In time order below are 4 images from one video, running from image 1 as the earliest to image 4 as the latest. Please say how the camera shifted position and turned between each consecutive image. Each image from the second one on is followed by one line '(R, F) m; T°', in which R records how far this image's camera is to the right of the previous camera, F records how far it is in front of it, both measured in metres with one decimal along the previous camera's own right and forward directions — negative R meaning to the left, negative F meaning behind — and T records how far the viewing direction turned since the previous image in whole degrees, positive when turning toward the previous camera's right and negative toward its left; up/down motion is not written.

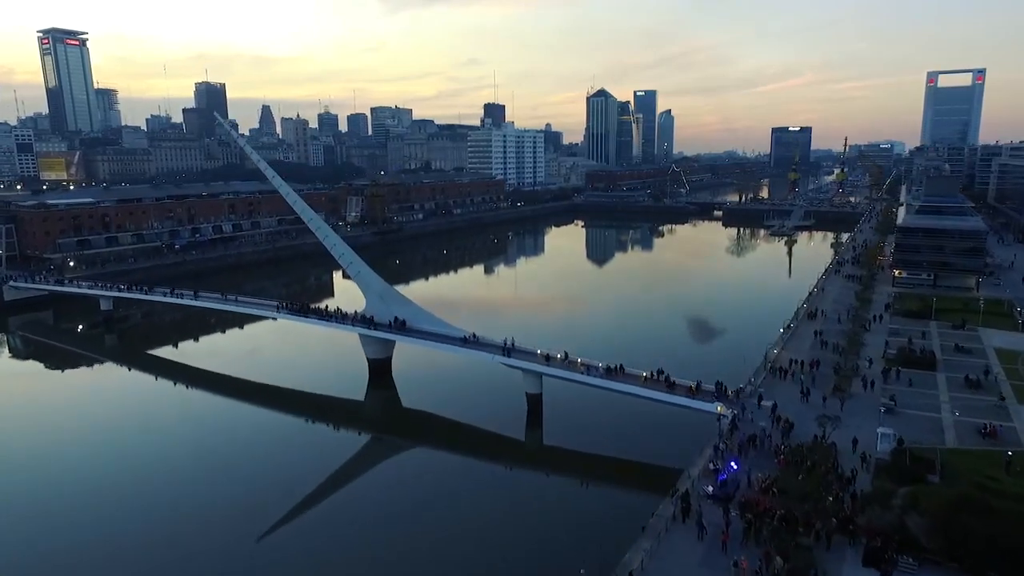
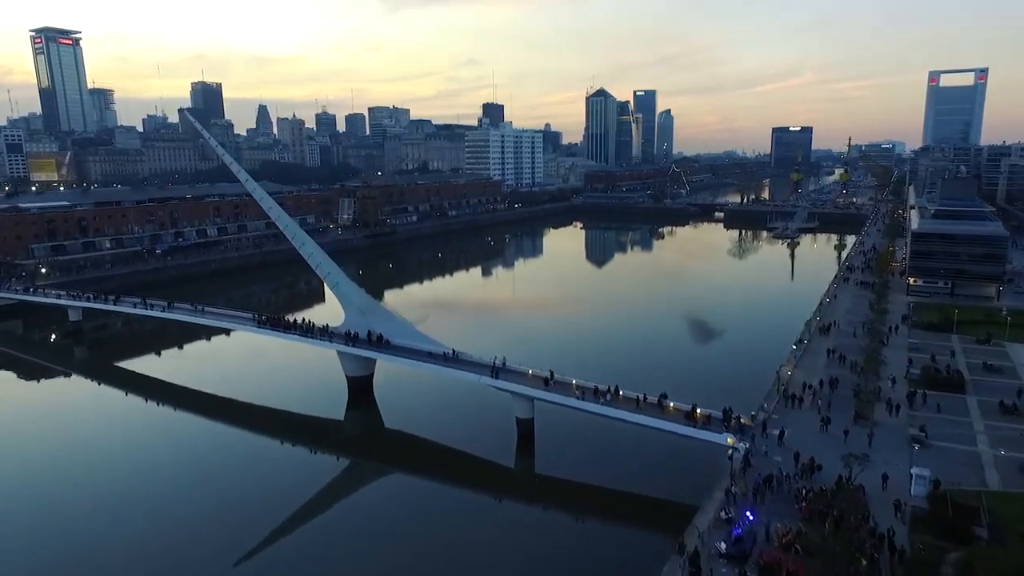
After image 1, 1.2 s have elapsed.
(+0.2, +1.4) m; 0°
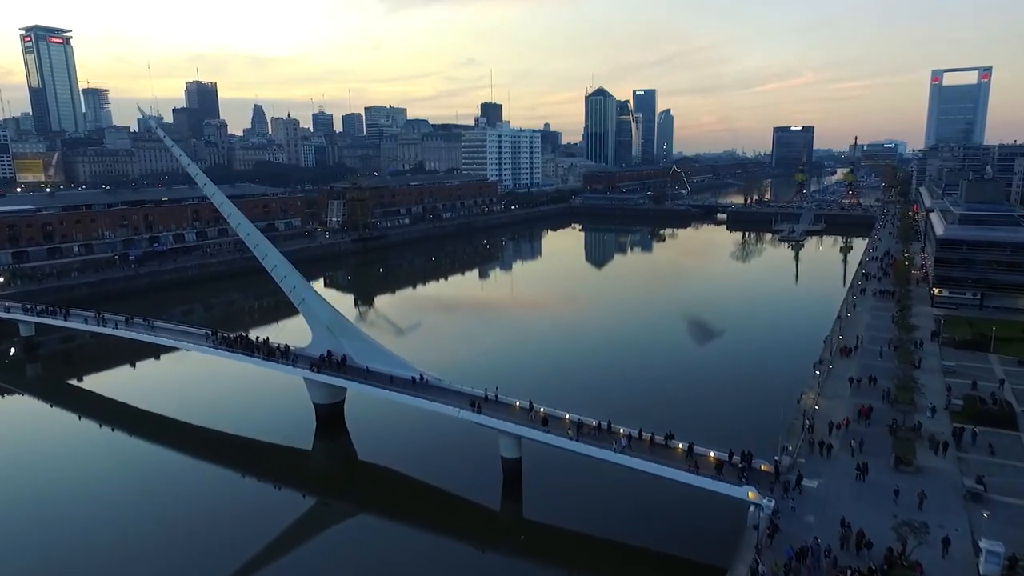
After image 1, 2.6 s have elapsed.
(+0.3, +1.9) m; 0°
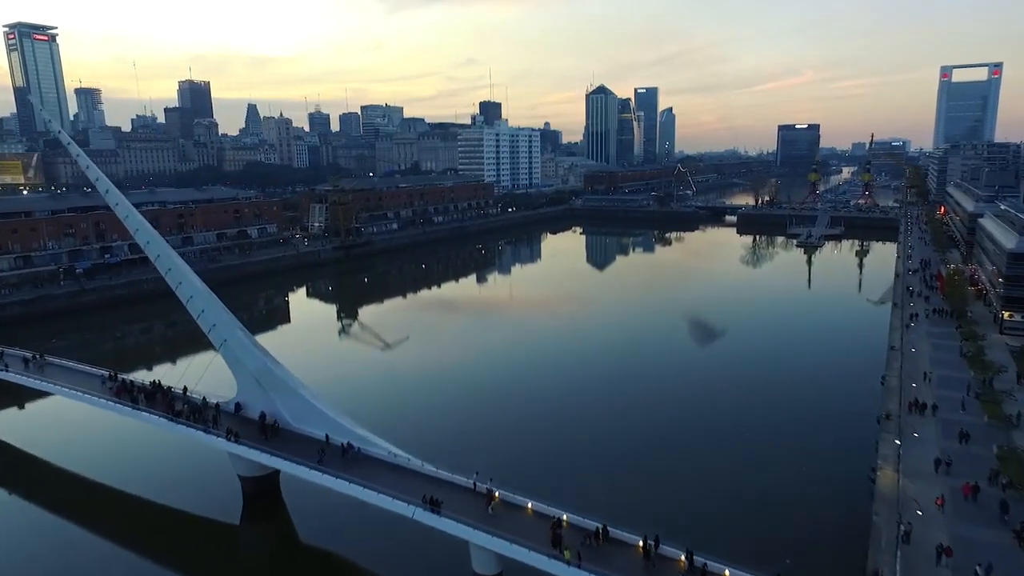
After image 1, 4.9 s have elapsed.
(+0.4, +3.5) m; 0°
